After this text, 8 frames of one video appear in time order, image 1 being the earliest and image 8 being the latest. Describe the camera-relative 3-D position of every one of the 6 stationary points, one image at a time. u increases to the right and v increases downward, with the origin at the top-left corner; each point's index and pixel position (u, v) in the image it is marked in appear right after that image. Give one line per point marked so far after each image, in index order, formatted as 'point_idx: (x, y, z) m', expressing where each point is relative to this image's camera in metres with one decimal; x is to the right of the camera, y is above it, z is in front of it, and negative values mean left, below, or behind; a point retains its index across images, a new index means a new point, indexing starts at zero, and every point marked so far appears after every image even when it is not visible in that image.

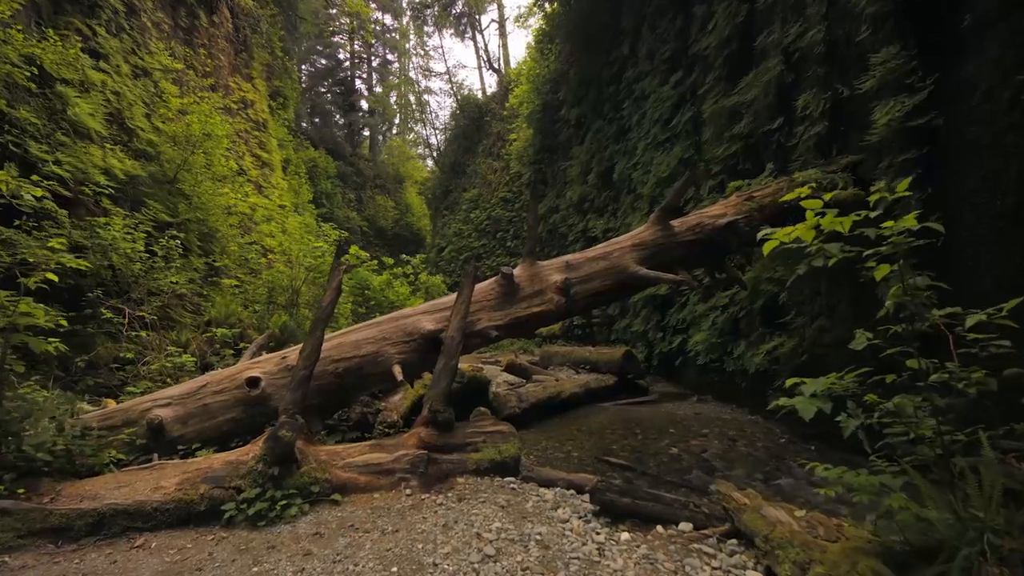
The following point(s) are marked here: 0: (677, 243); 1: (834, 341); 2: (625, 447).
0: (+1.5, +0.4, +4.5) m
1: (+2.9, -0.5, +4.7) m
2: (+1.0, -1.5, +4.6) m
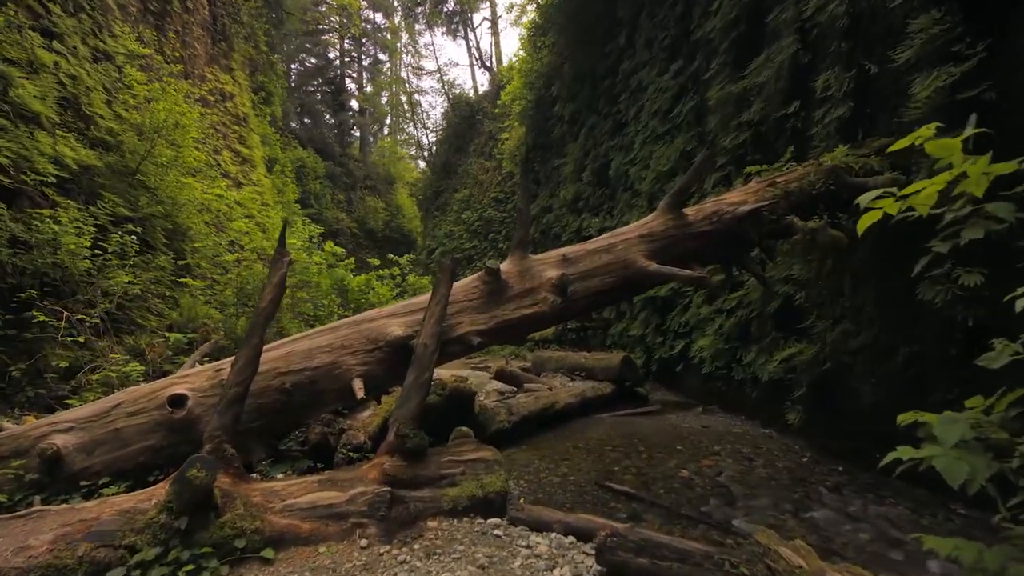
0: (+1.4, +0.5, +3.9) m
1: (+2.8, -0.5, +4.2) m
2: (+0.9, -1.4, +4.0) m
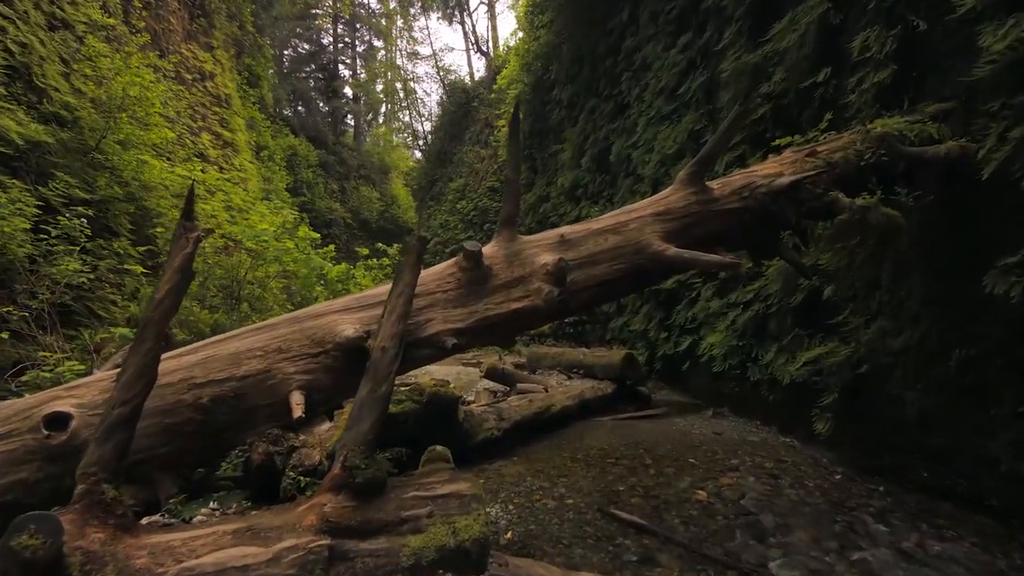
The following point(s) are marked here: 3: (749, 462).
0: (+1.3, +0.5, +3.3) m
1: (+2.8, -0.4, +3.6) m
2: (+0.8, -1.4, +3.4) m
3: (+1.9, -1.4, +4.0) m
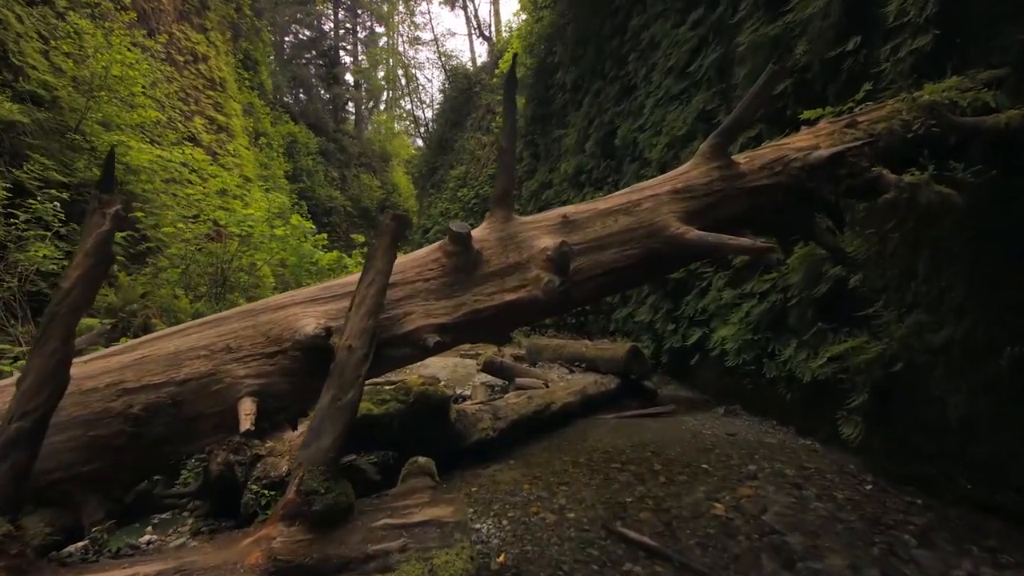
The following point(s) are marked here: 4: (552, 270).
0: (+1.3, +0.6, +2.9) m
1: (+2.7, -0.4, +3.2) m
2: (+0.8, -1.3, +3.1) m
3: (+1.9, -1.3, +3.6) m
4: (+0.2, +0.1, +2.6) m
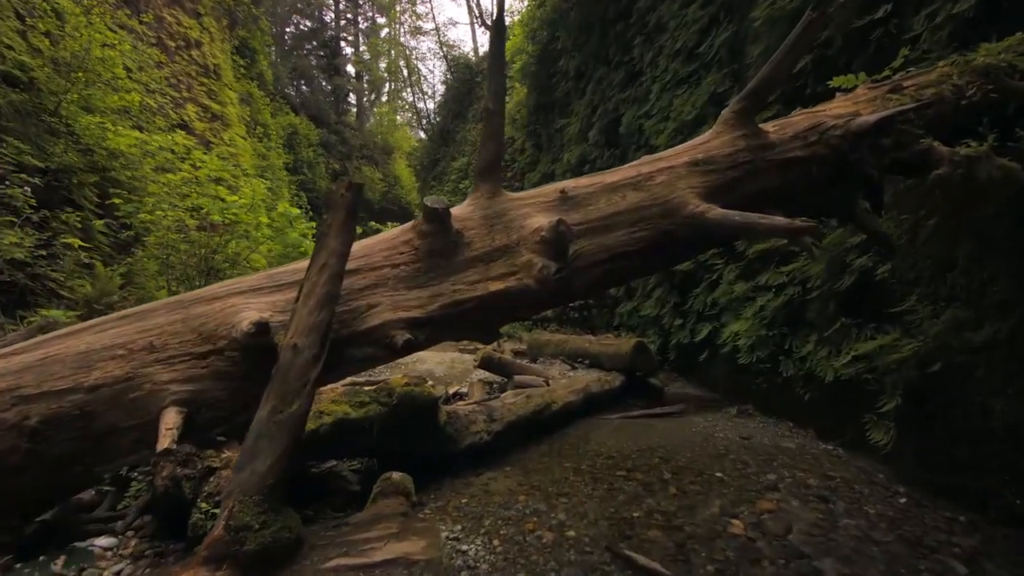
0: (+1.3, +0.6, +2.5) m
1: (+2.7, -0.3, +2.8) m
2: (+0.8, -1.3, +2.7) m
3: (+1.8, -1.2, +3.3) m
4: (+0.2, +0.1, +2.2) m
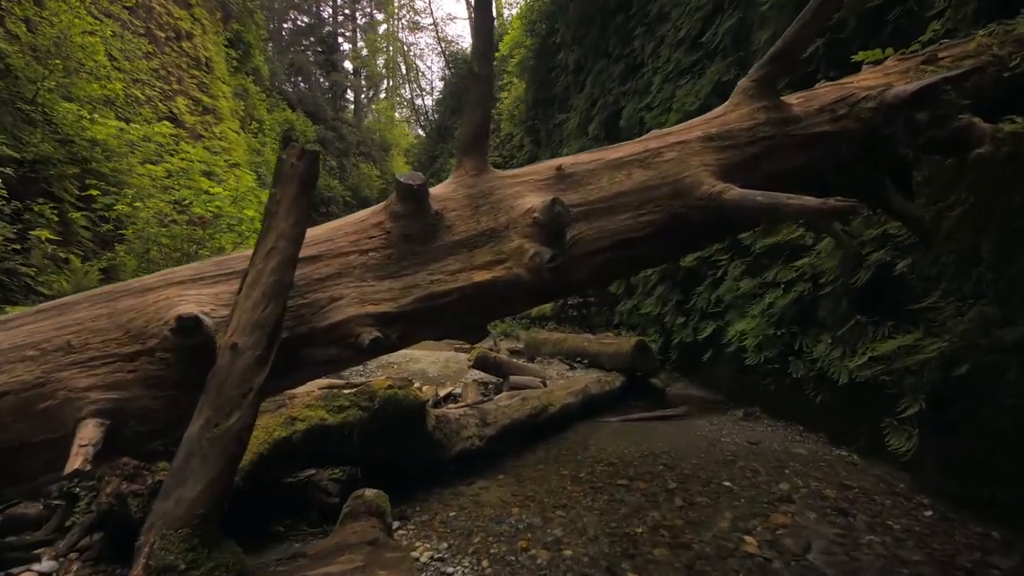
0: (+1.2, +0.7, +2.3) m
1: (+2.7, -0.3, +2.6) m
2: (+0.7, -1.2, +2.5) m
3: (+1.8, -1.2, +3.1) m
4: (+0.1, +0.2, +2.0) m
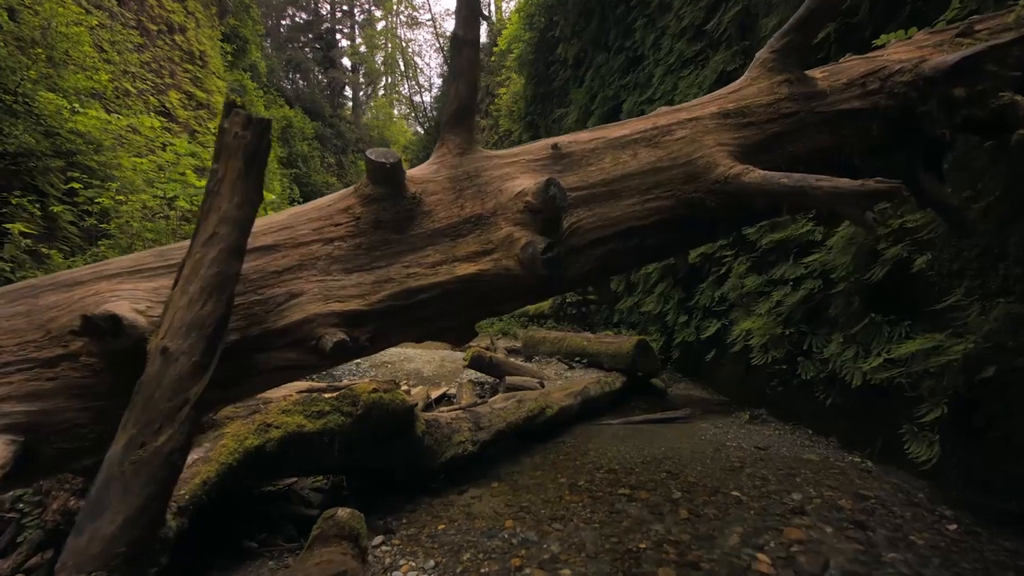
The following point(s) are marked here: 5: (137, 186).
0: (+1.2, +0.7, +2.1) m
1: (+2.6, -0.3, +2.4) m
2: (+0.7, -1.2, +2.3) m
3: (+1.7, -1.2, +2.9) m
4: (+0.1, +0.2, +1.8) m
5: (-4.9, +1.3, +6.6) m
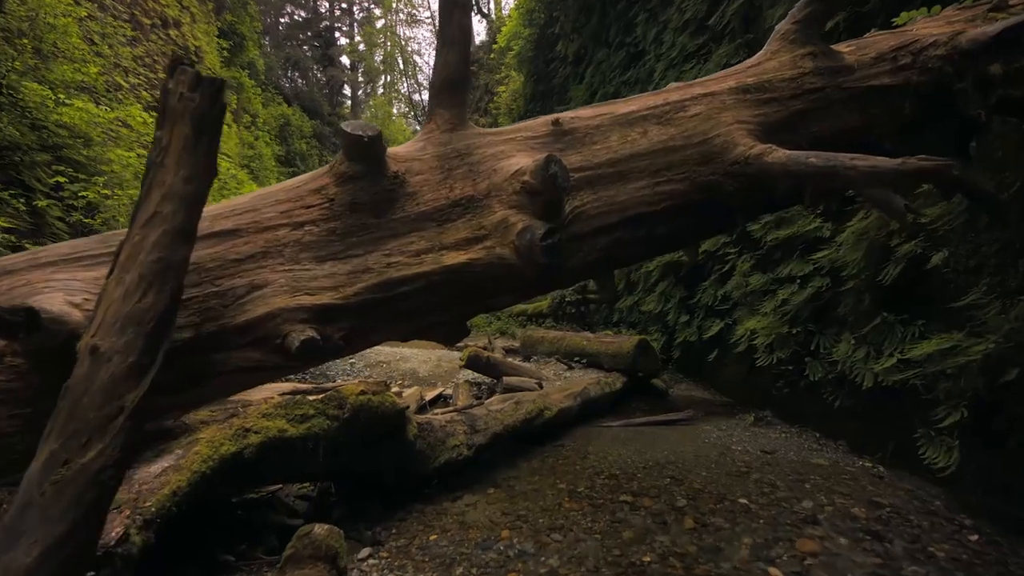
0: (+1.2, +0.7, +2.0) m
1: (+2.6, -0.3, +2.3) m
2: (+0.7, -1.2, +2.2) m
3: (+1.7, -1.2, +2.7) m
4: (+0.1, +0.2, +1.7) m
5: (-4.9, +1.3, +6.4) m
